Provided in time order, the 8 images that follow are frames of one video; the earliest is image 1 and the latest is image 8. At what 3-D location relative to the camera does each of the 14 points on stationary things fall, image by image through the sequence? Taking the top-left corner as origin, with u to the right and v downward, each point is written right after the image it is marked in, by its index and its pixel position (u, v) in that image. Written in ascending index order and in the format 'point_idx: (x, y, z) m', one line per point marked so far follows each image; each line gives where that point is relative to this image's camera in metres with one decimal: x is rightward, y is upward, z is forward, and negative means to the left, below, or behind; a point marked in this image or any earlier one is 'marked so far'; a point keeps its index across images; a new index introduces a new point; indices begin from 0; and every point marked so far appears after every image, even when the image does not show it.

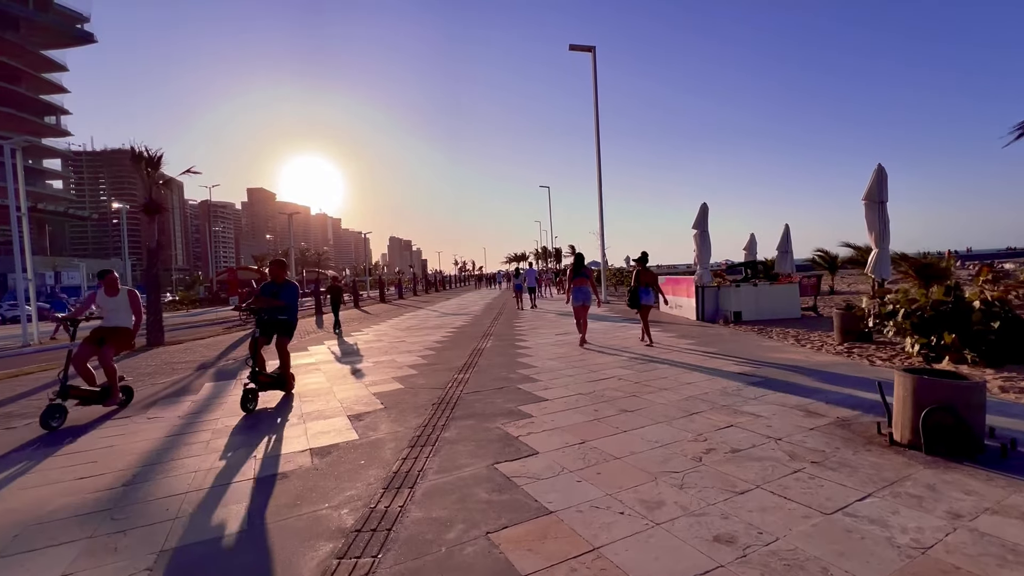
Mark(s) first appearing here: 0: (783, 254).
0: (+7.9, +0.9, +13.8) m
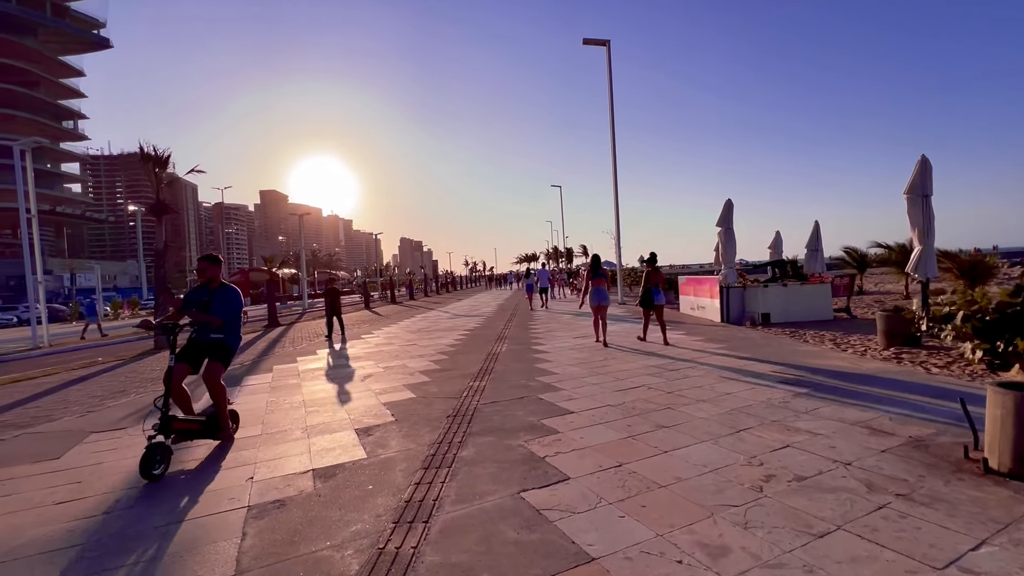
0: (+8.3, +0.9, +13.1) m
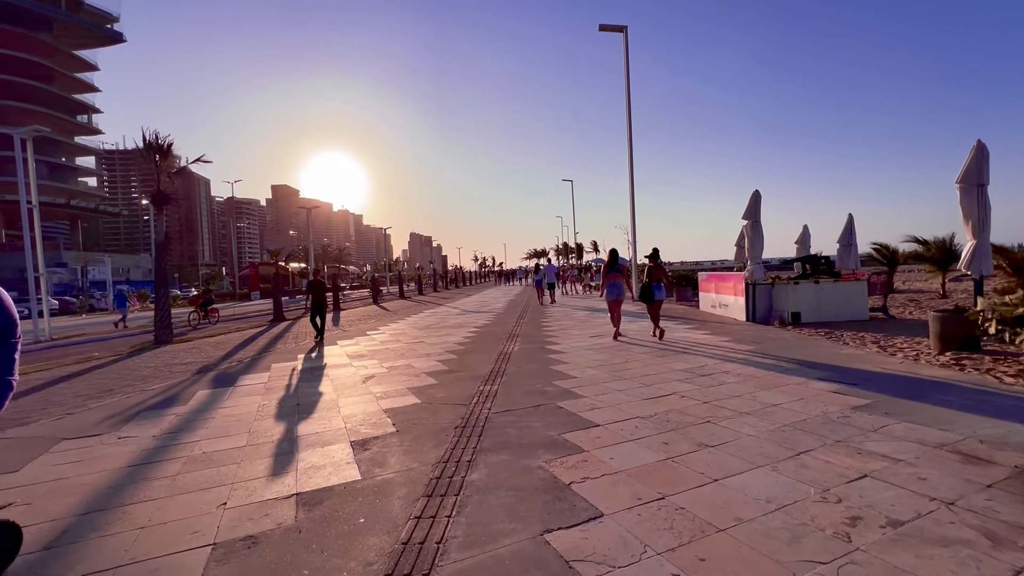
0: (+8.6, +1.0, +12.3) m
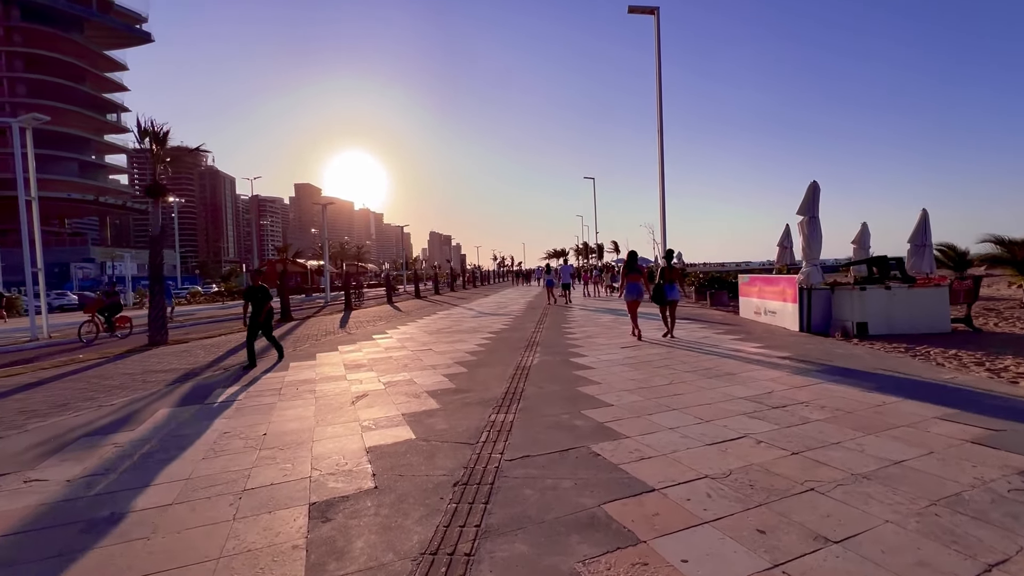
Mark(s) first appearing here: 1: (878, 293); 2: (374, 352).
0: (+9.1, +0.9, +10.6) m
1: (+7.4, -0.1, +9.6) m
2: (-3.0, -1.4, +10.3) m
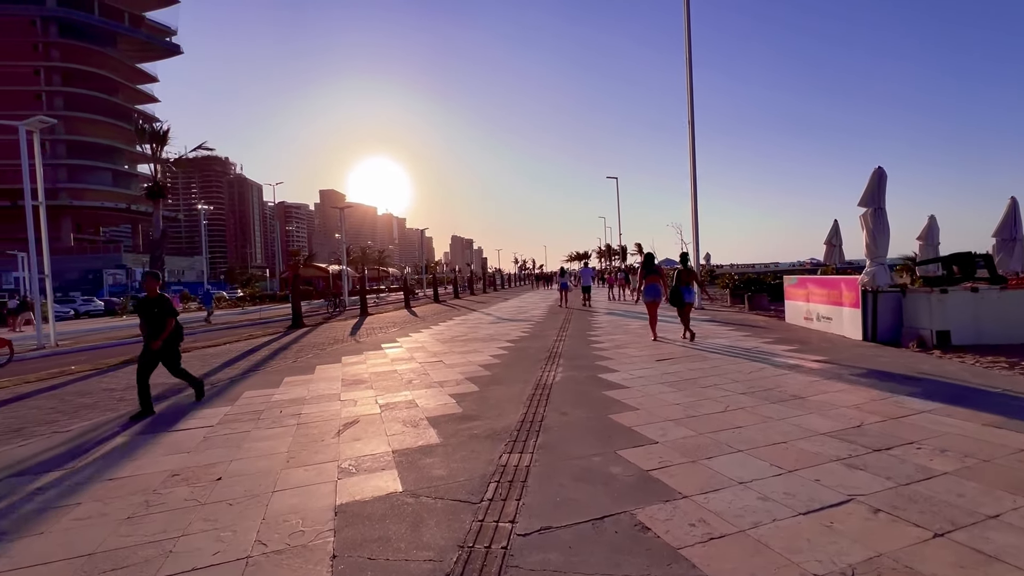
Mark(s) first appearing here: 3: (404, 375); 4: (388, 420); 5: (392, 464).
0: (+9.4, +0.8, +9.1) m
1: (+7.7, -0.1, +8.2) m
2: (-2.6, -1.5, +9.3) m
3: (-1.8, -1.5, +8.1) m
4: (-1.5, -1.5, +5.5) m
5: (-1.0, -1.5, +4.1) m
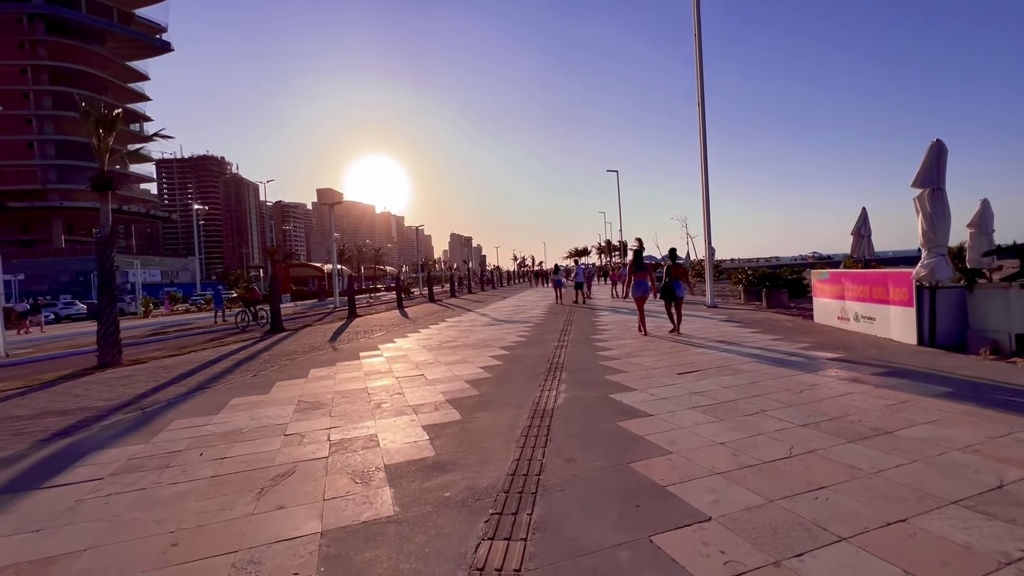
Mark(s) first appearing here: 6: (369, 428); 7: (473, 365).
0: (+9.3, +0.9, +7.7) m
1: (+7.6, 0.0, +6.8) m
2: (-2.7, -1.5, +8.0) m
3: (-1.9, -1.5, +6.7) m
4: (-1.6, -1.6, +4.1) m
5: (-1.1, -1.6, +2.7) m
6: (-1.6, -1.5, +5.2) m
7: (-0.7, -1.4, +8.6) m
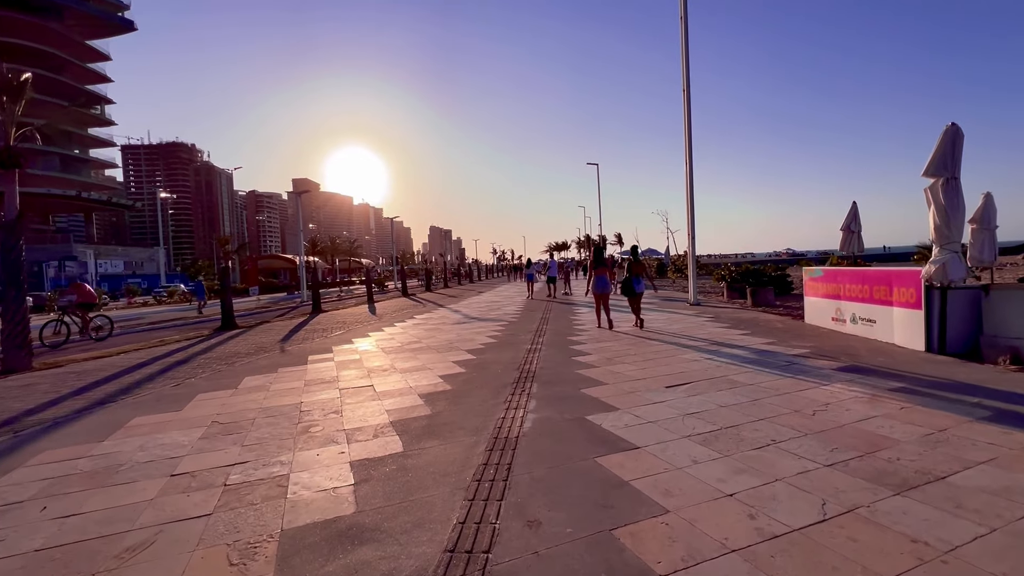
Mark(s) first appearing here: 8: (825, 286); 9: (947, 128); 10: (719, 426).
0: (+8.8, +0.9, +7.0) m
1: (+7.1, -0.1, +6.0) m
2: (-3.2, -1.5, +6.8) m
3: (-2.4, -1.5, +5.6) m
4: (-1.9, -1.6, +3.0) m
5: (-1.4, -1.6, +1.7) m
6: (-2.0, -1.5, +4.1) m
7: (-1.3, -1.4, +7.6) m
8: (+6.5, 0.0, +9.8) m
9: (+6.2, +2.3, +6.9) m
10: (+1.9, -1.3, +4.4) m
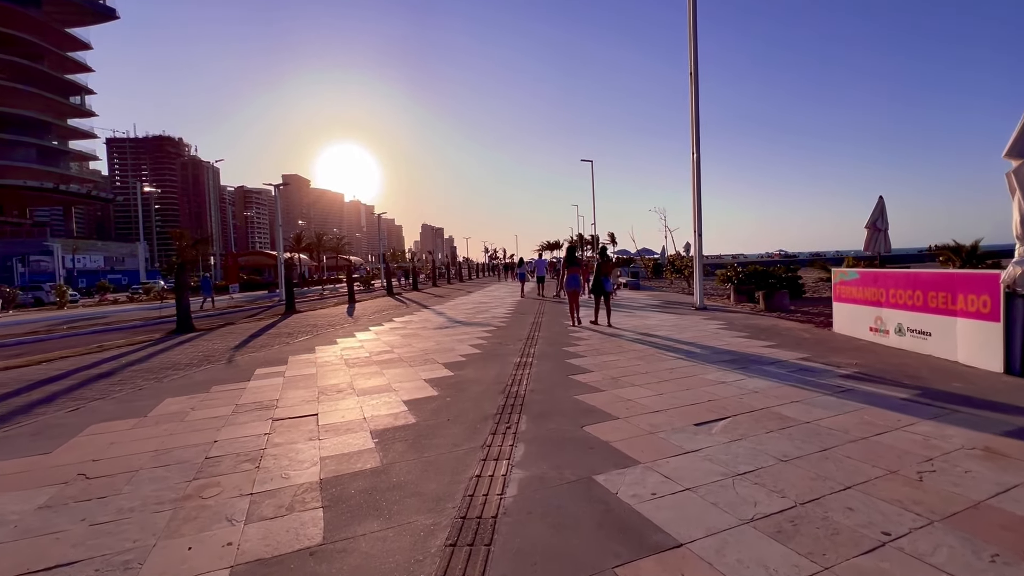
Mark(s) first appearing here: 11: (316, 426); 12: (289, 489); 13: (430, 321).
0: (+8.6, +0.8, +5.7) m
1: (+7.0, -0.2, +4.7) m
2: (-3.4, -1.5, +5.3) m
3: (-2.6, -1.5, +4.1) m
4: (-2.1, -1.6, +1.5) m
5: (-1.6, -1.6, +0.2) m
6: (-2.1, -1.5, +2.7) m
7: (-1.5, -1.4, +6.1) m
8: (+6.2, 0.0, +8.5) m
9: (+6.1, +2.2, +5.5) m
10: (+1.8, -1.3, +3.0) m
11: (-2.1, -1.5, +5.1) m
12: (-1.7, -1.5, +3.6) m
13: (-2.5, -1.0, +14.3) m
